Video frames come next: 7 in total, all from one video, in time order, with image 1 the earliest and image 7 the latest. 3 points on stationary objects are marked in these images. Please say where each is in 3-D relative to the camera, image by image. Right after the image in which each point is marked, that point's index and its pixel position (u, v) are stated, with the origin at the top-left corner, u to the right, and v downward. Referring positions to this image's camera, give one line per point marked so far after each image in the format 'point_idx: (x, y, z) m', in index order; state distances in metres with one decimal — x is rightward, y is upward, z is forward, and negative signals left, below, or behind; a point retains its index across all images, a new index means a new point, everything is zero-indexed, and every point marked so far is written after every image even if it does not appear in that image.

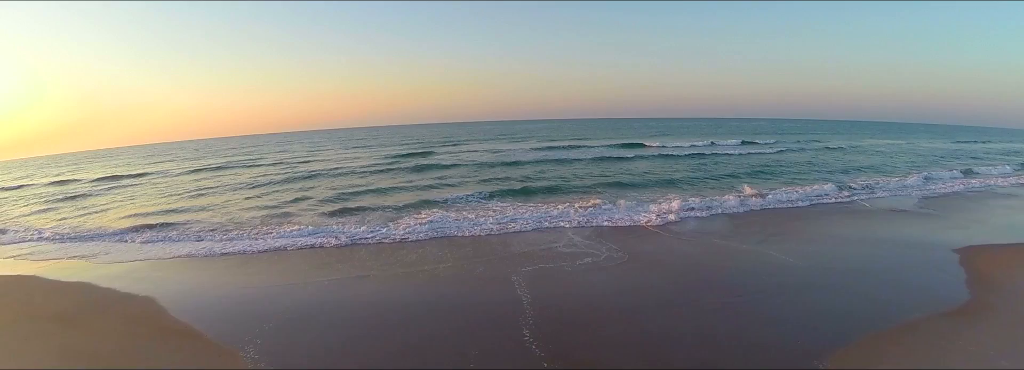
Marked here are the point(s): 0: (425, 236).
0: (-2.5, -1.3, +9.9) m
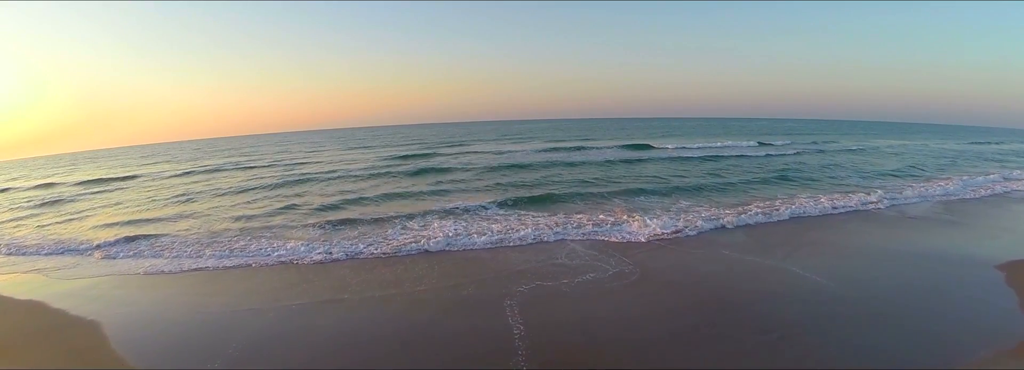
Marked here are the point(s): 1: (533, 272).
0: (-2.5, -1.5, +9.1) m
1: (+0.3, -1.9, +8.5) m
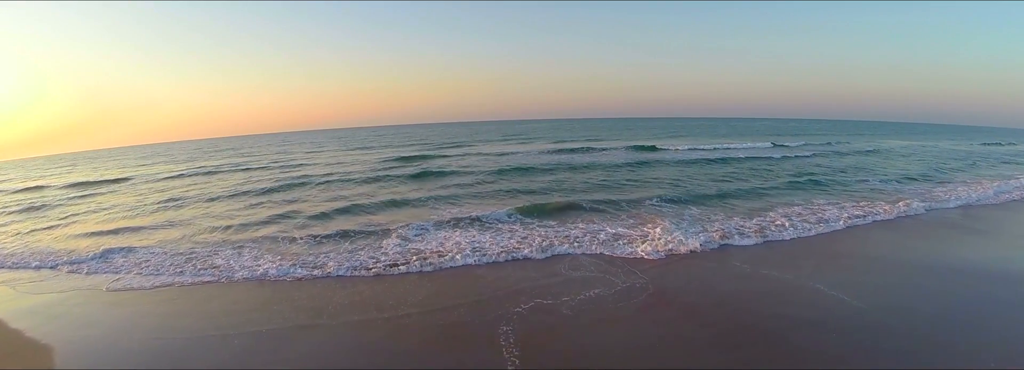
0: (-2.4, -1.7, +8.4) m
1: (+0.4, -2.1, +7.7) m
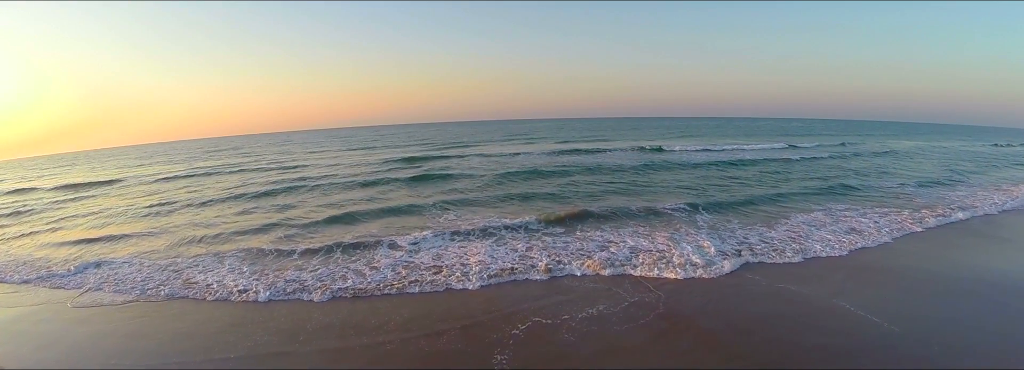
0: (-2.4, -1.9, +7.7) m
1: (+0.4, -2.3, +7.0) m
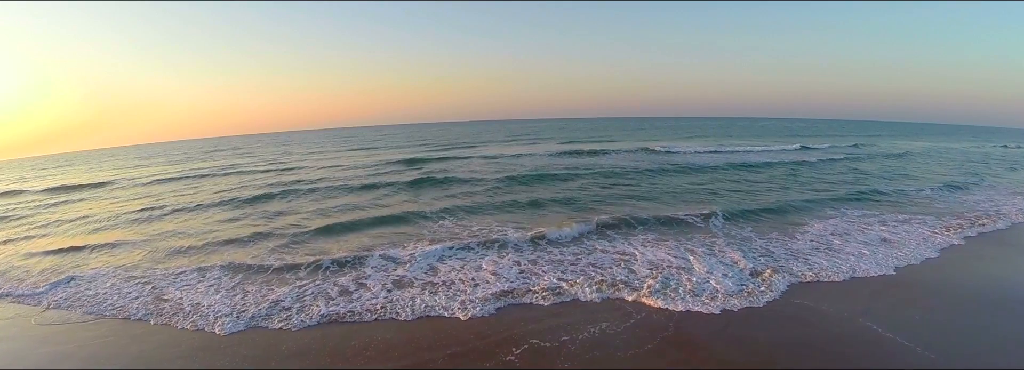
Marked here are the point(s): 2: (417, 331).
0: (-2.4, -2.1, +7.0) m
1: (+0.4, -2.5, +6.3) m
2: (-1.4, -2.4, +6.2) m
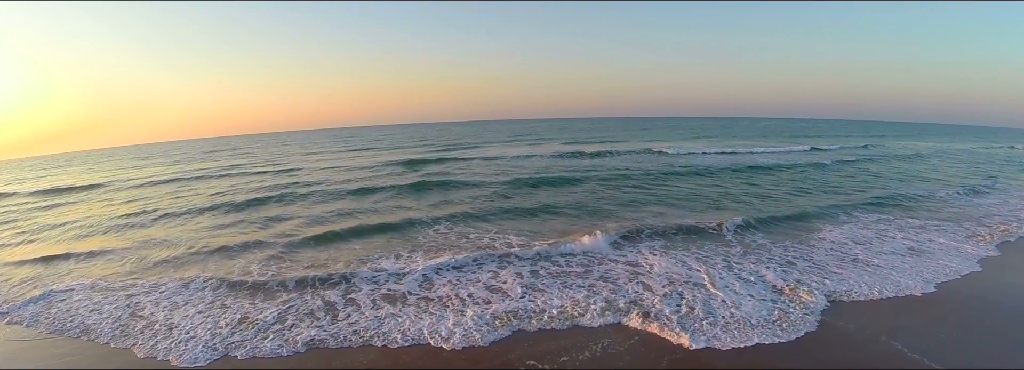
0: (-2.4, -2.2, +6.5) m
1: (+0.4, -2.6, +5.8) m
2: (-1.4, -2.5, +5.7) m
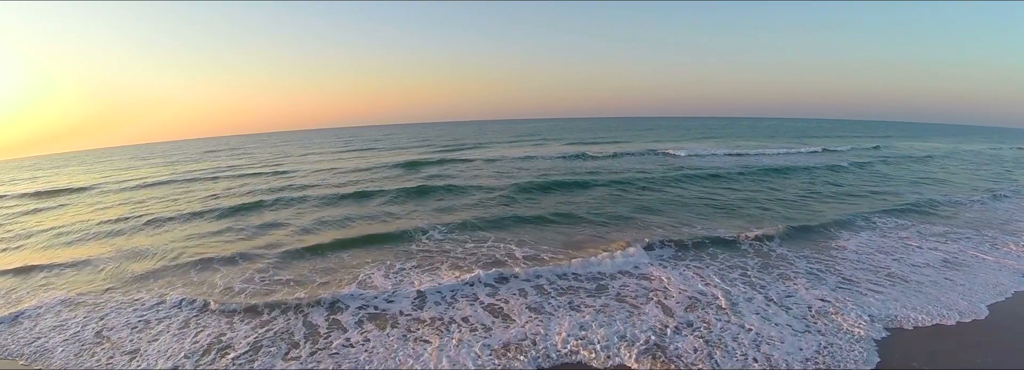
0: (-2.3, -2.4, +5.9) m
1: (+0.4, -2.8, +5.1) m
2: (-1.4, -2.7, +5.1) m
